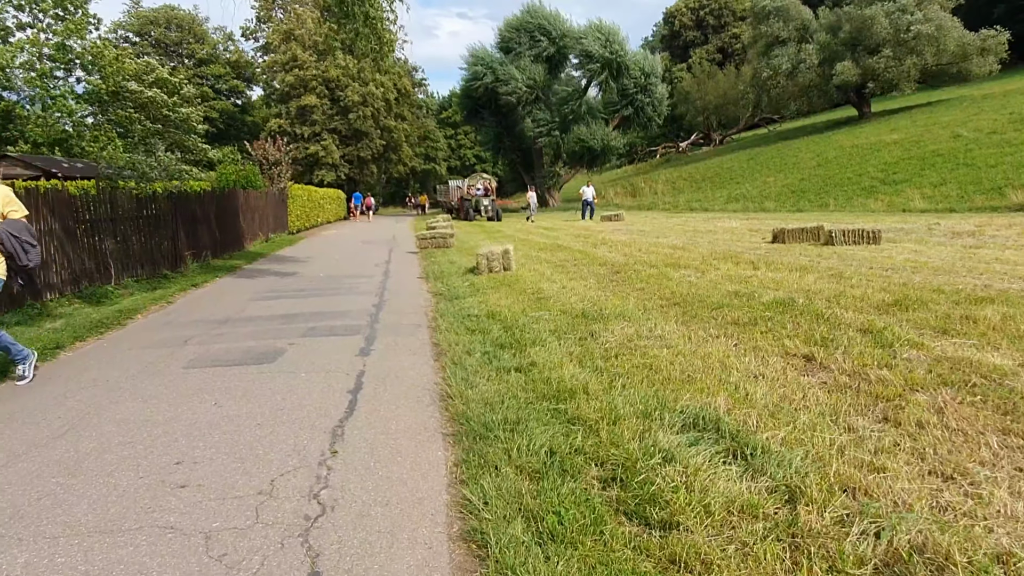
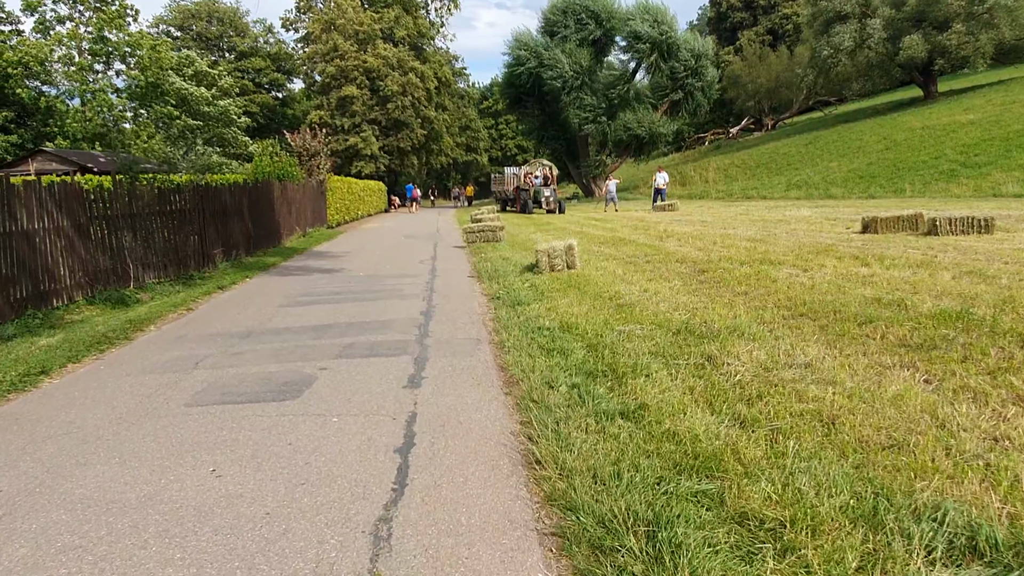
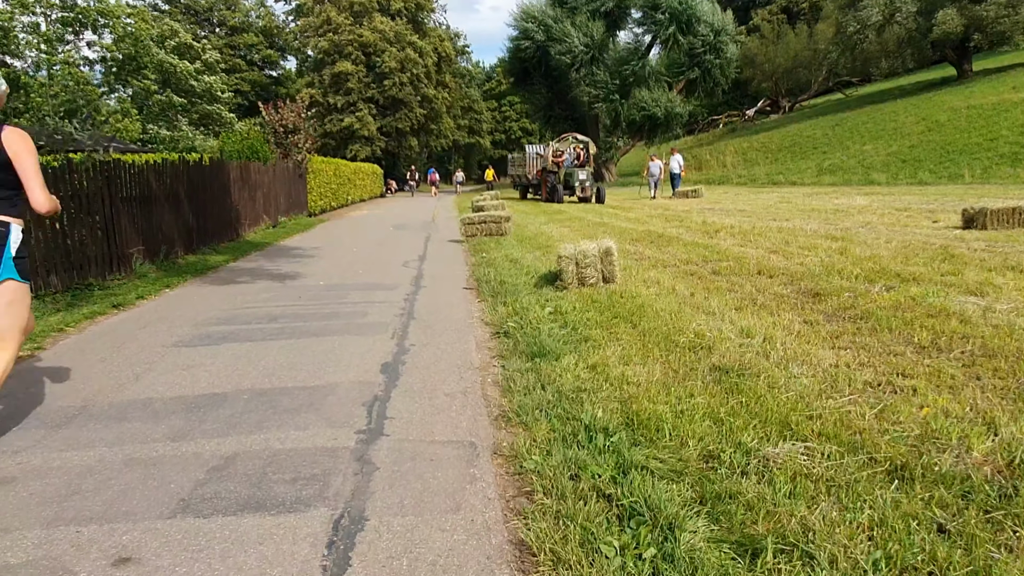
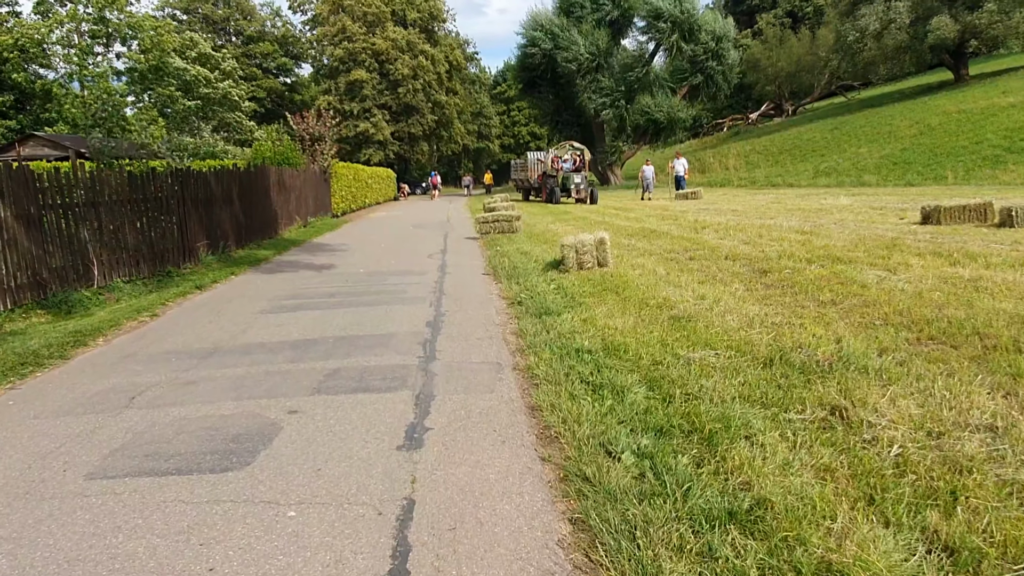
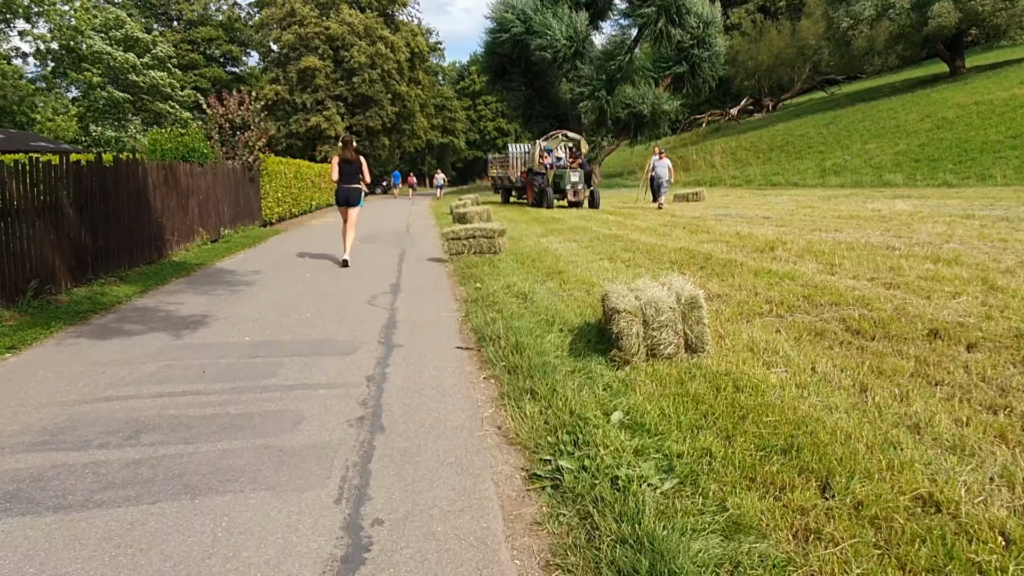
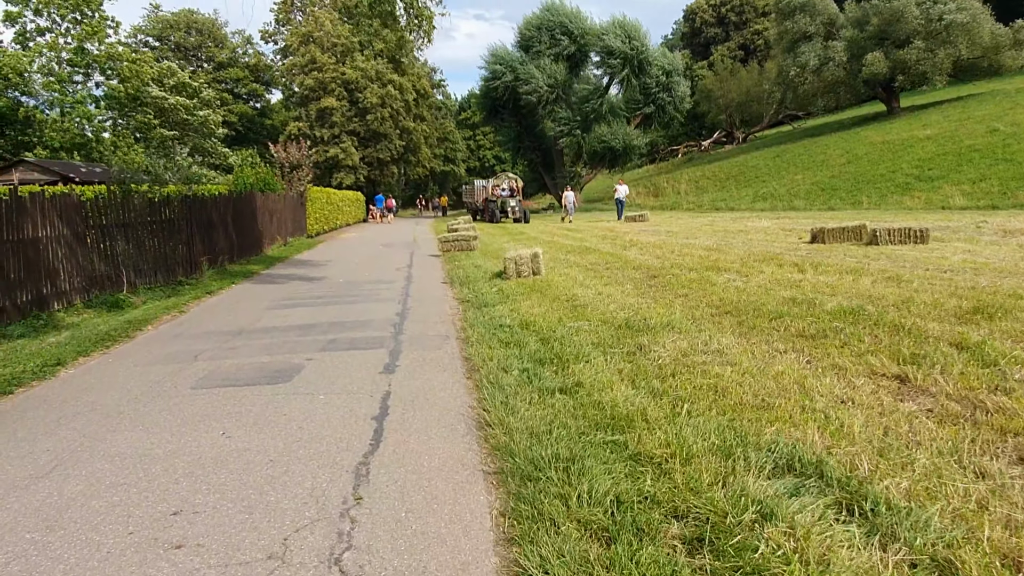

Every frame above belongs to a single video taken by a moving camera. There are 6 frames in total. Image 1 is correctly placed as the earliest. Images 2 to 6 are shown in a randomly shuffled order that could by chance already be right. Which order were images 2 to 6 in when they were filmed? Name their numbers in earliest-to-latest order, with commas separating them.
6, 2, 4, 3, 5
